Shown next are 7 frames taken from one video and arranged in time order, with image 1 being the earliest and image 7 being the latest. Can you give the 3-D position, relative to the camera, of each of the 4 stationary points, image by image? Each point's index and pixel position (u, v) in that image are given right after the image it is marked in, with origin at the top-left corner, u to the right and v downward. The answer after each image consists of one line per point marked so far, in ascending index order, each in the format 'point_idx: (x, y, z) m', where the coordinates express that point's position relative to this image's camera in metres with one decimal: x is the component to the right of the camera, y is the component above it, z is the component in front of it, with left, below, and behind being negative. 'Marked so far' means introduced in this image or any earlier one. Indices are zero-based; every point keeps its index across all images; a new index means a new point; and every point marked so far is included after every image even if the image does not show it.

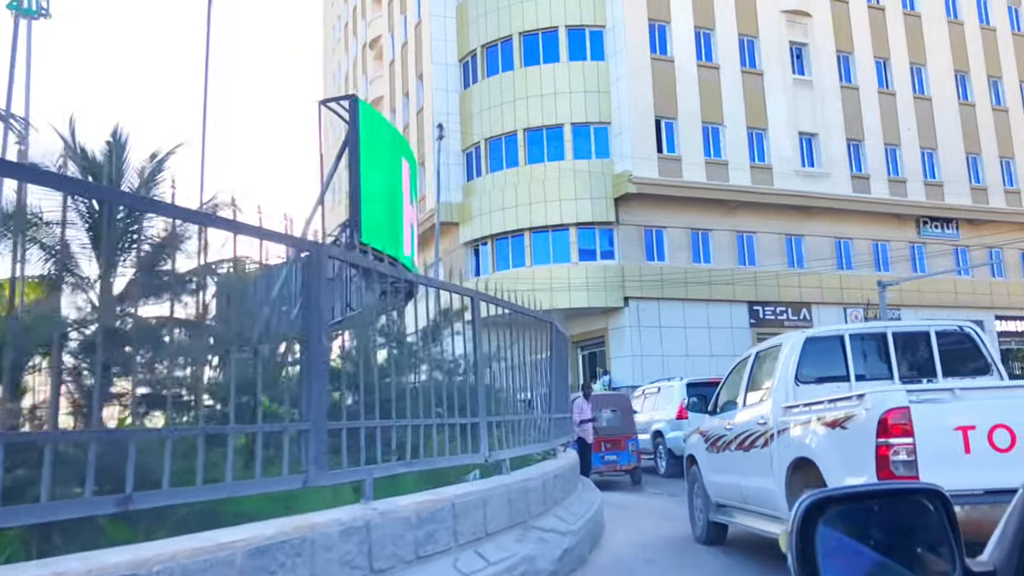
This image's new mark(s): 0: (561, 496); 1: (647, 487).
0: (+0.5, -1.7, +7.3) m
1: (+1.7, -2.7, +12.8) m
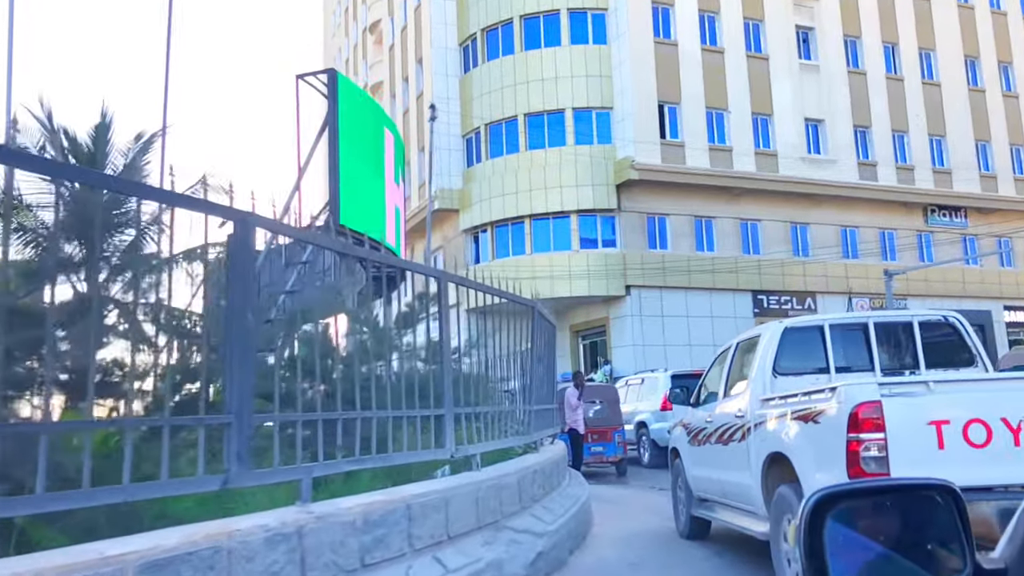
0: (+0.3, -1.6, +7.1) m
1: (+1.5, -2.6, +12.6) m
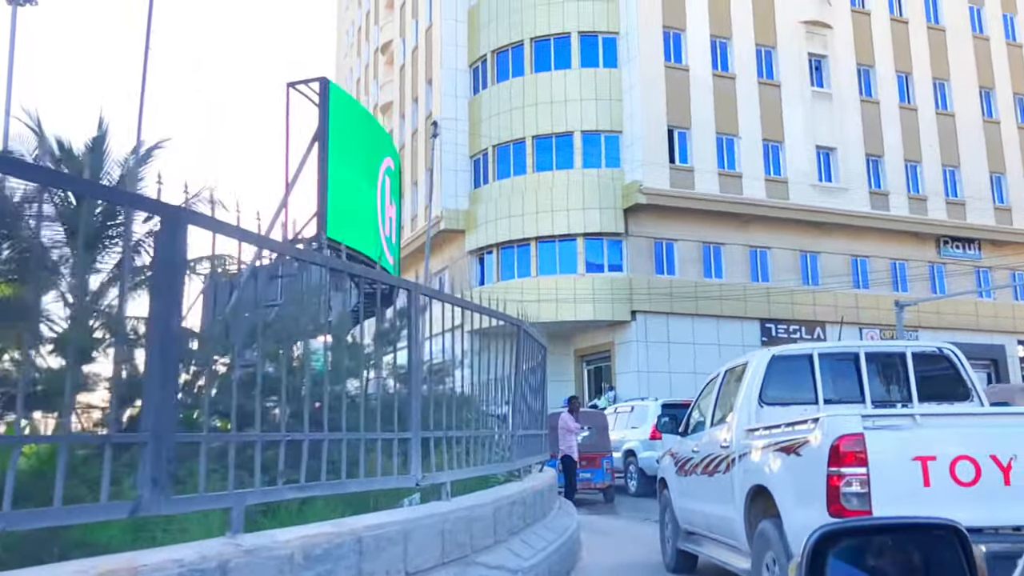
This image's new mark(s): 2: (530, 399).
0: (+0.1, -1.8, +6.9) m
1: (+1.4, -2.9, +12.3) m
2: (+0.2, -1.1, +9.2) m
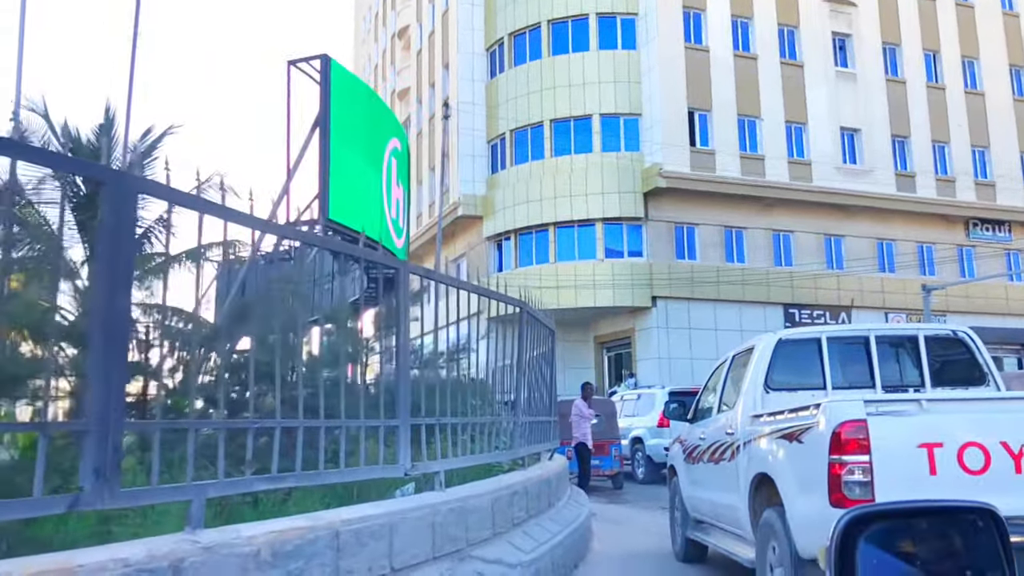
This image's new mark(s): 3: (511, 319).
0: (+0.1, -1.6, +6.7) m
1: (+1.6, -2.7, +12.1) m
2: (+0.3, -1.0, +9.1) m
3: (0.0, -0.3, +8.1) m
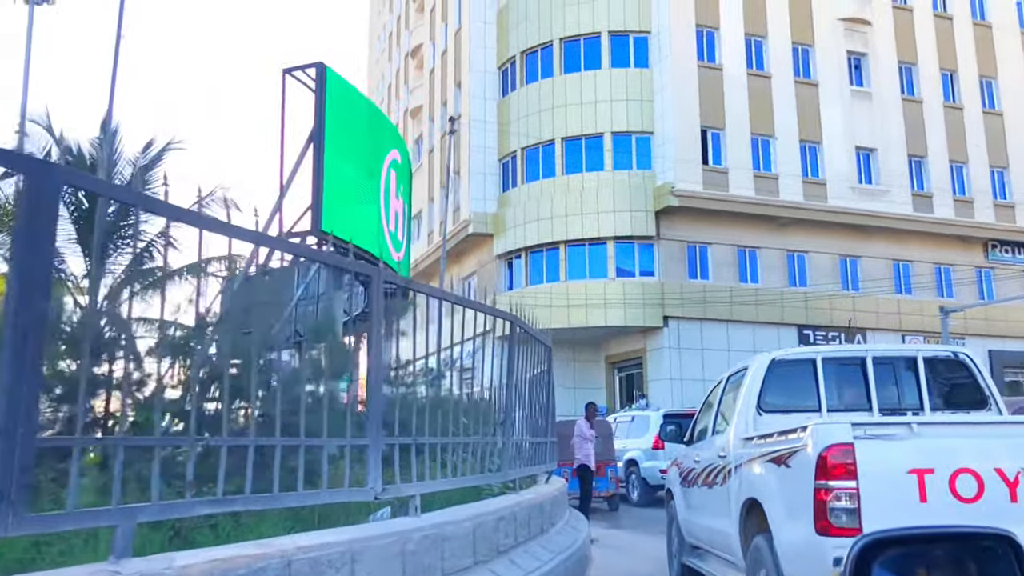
0: (0.0, -1.8, +6.5) m
1: (+1.6, -2.9, +11.9) m
2: (+0.2, -1.1, +8.9) m
3: (-0.1, -0.4, +7.9) m
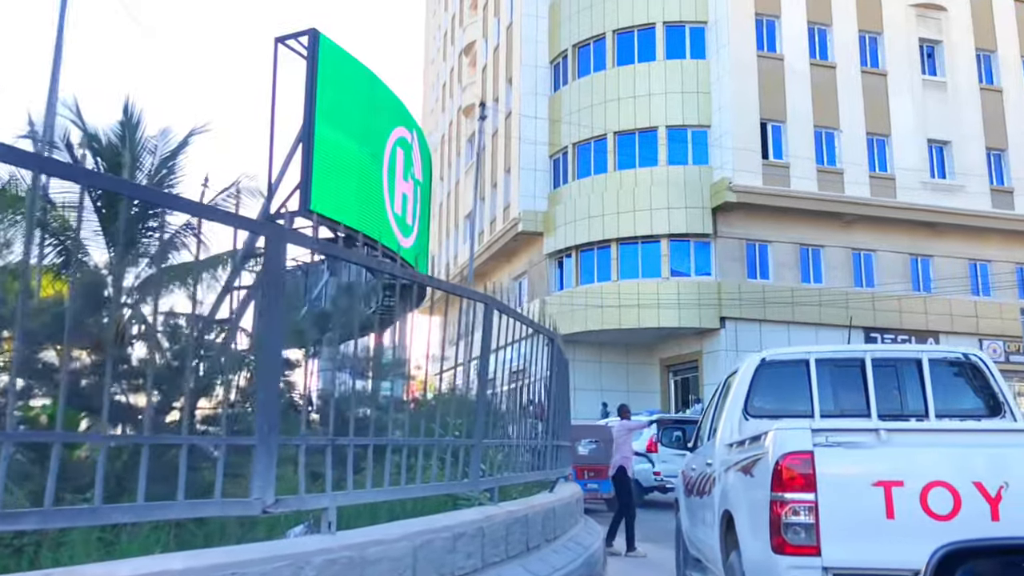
0: (-0.2, -1.7, +6.1) m
1: (+1.9, -2.9, +11.2) m
2: (+0.2, -1.1, +8.4) m
3: (-0.1, -0.3, +7.5) m
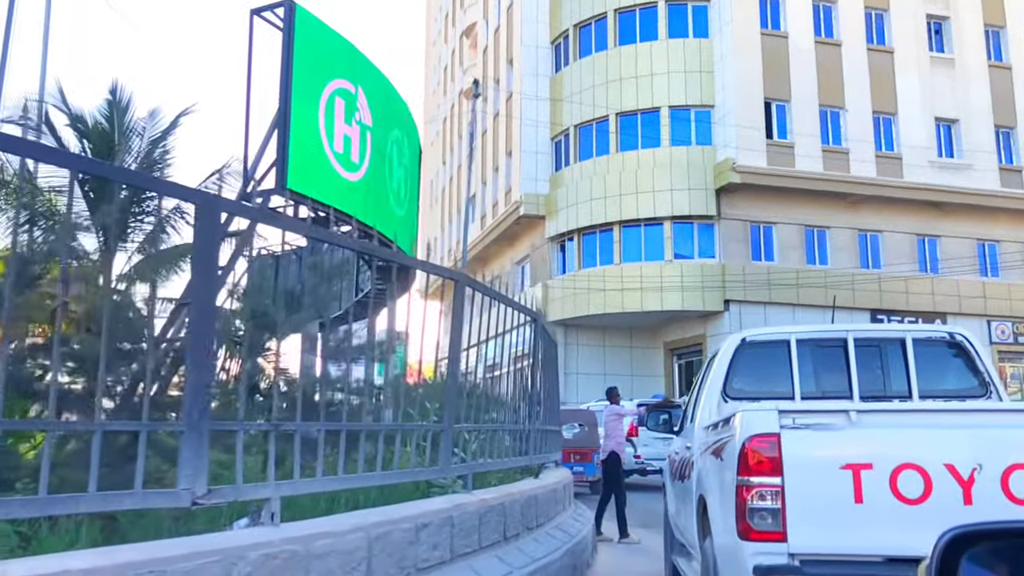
0: (-0.3, -1.6, +5.9) m
1: (+1.8, -2.7, +11.1) m
2: (+0.1, -0.9, +8.2) m
3: (-0.2, -0.2, +7.3) m
